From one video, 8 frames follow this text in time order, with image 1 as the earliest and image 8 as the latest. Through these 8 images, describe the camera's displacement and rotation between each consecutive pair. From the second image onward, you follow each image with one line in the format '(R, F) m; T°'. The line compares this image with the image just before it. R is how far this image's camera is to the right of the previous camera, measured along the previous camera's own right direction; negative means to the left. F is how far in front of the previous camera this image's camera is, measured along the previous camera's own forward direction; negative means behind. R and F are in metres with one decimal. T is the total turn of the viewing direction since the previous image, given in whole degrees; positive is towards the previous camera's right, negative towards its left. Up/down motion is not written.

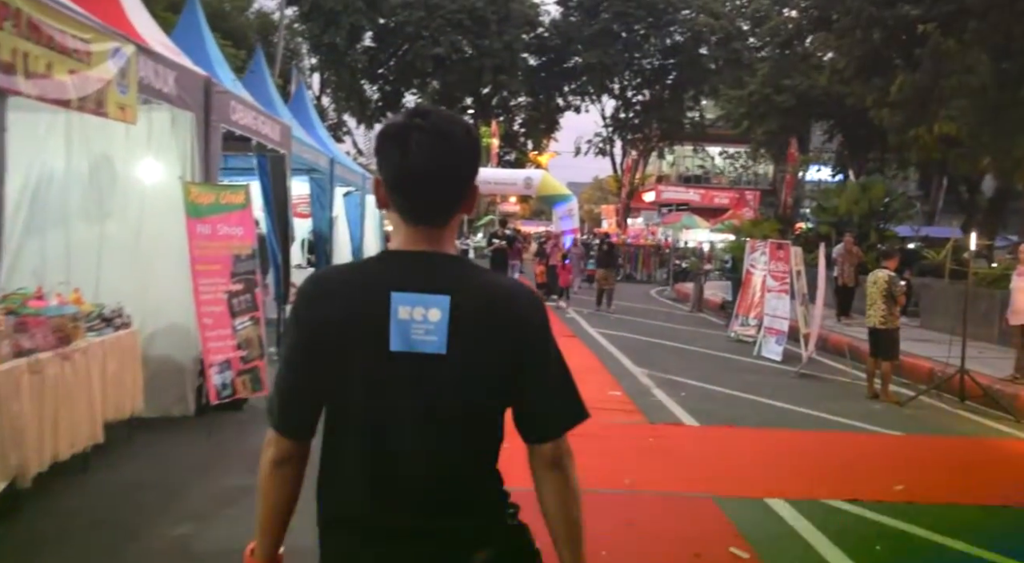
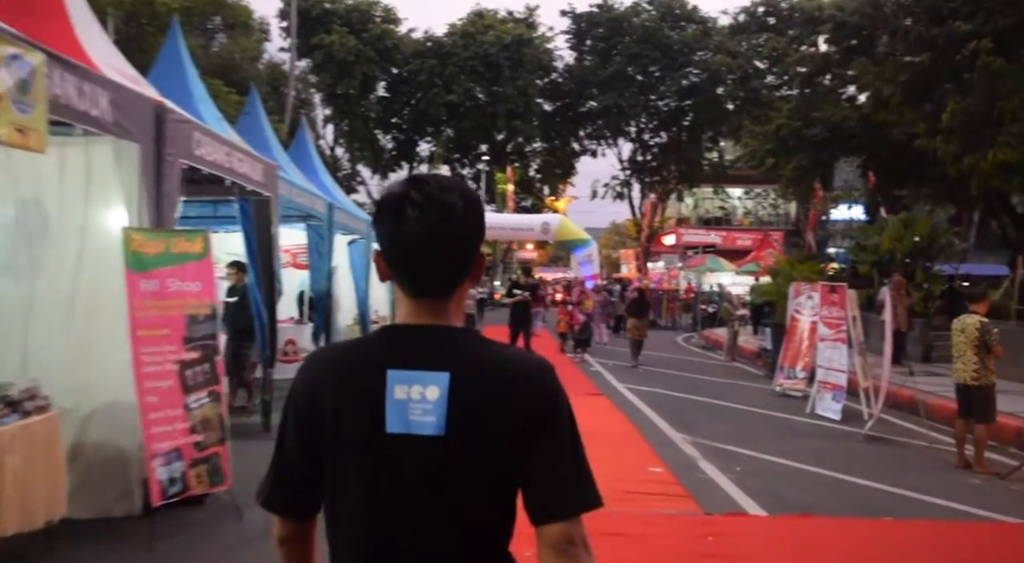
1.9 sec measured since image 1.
(0.0, +1.6) m; -1°
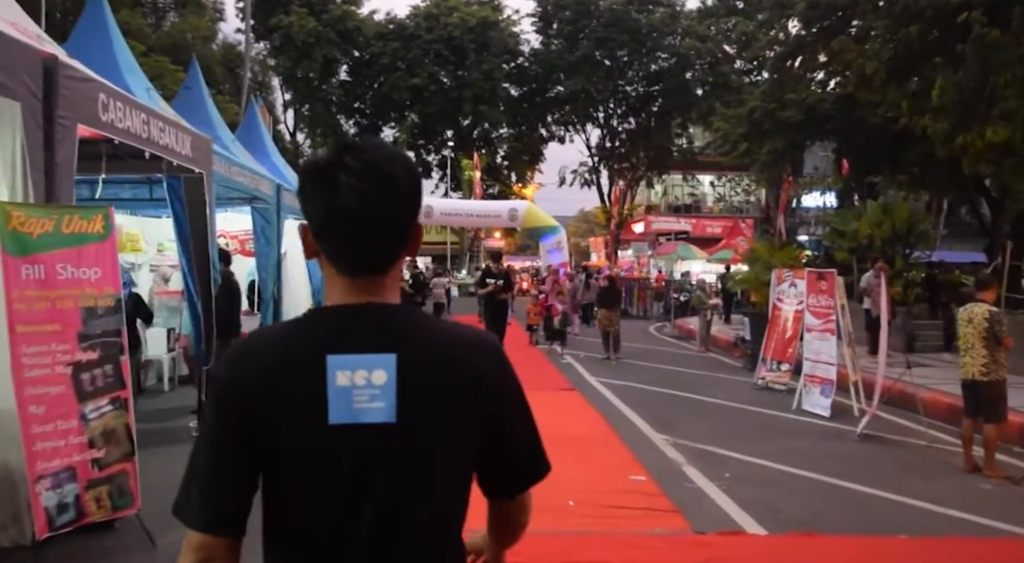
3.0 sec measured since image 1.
(0.0, +1.0) m; +2°
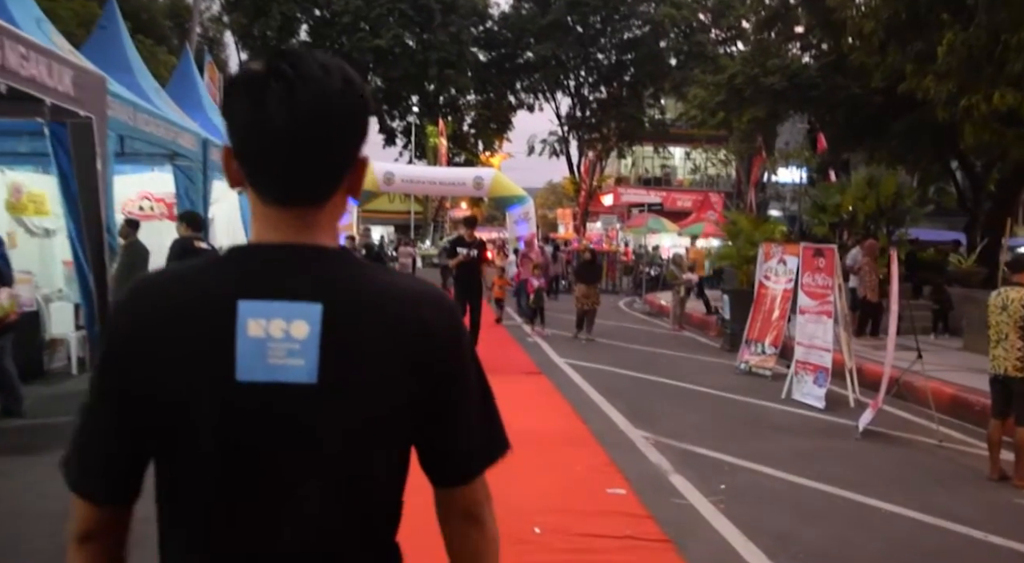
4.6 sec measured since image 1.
(+0.1, +1.4) m; +2°
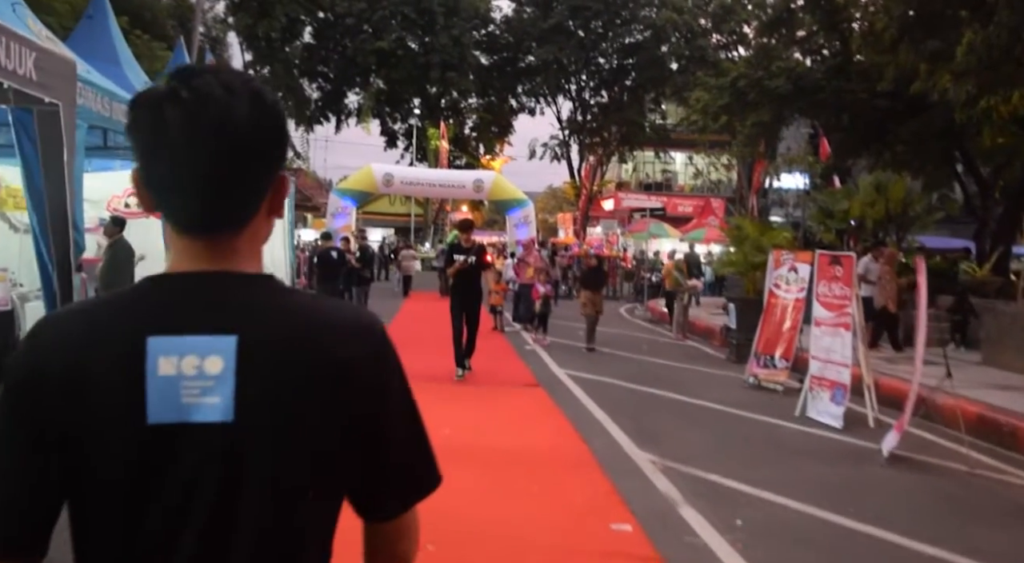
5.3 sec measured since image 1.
(0.0, +0.7) m; 0°
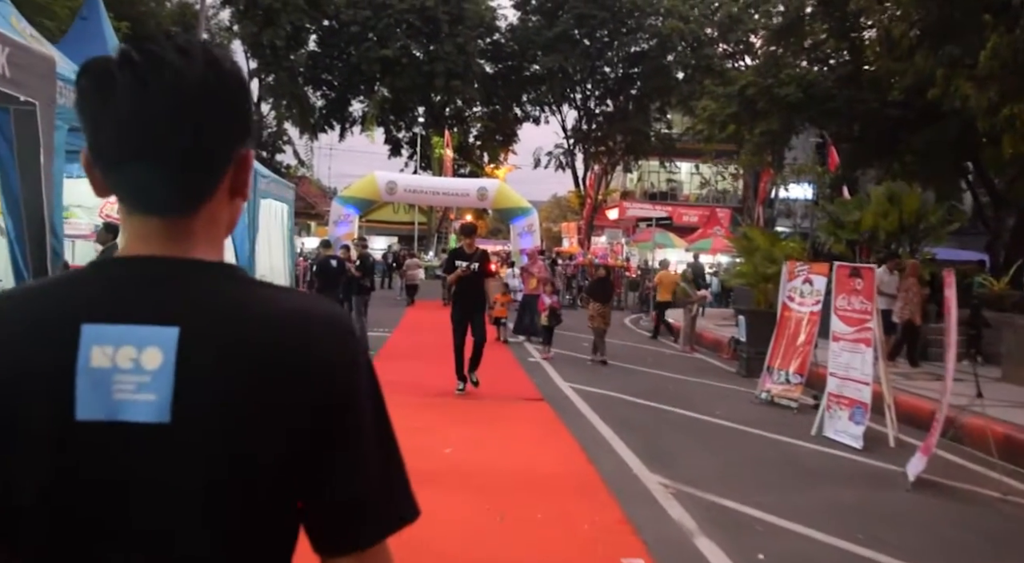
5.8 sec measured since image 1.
(0.0, +0.5) m; 0°
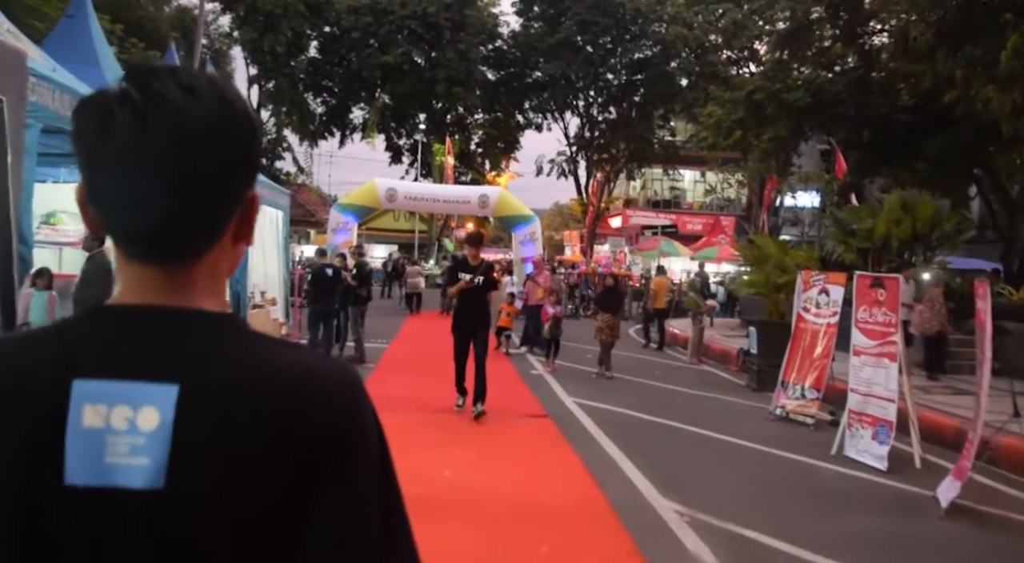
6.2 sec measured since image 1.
(0.0, +0.5) m; 0°
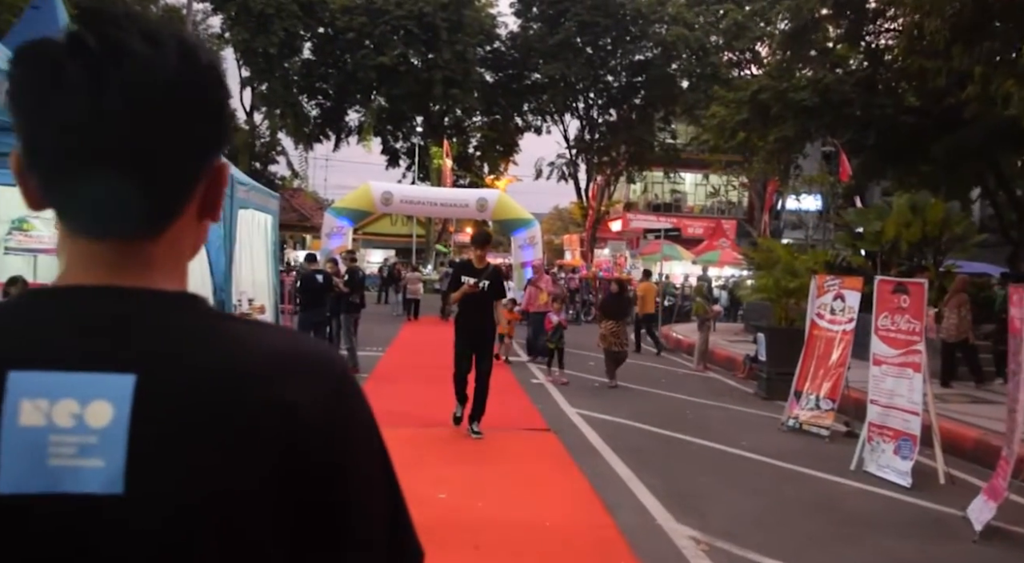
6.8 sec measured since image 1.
(0.0, +0.5) m; 0°
